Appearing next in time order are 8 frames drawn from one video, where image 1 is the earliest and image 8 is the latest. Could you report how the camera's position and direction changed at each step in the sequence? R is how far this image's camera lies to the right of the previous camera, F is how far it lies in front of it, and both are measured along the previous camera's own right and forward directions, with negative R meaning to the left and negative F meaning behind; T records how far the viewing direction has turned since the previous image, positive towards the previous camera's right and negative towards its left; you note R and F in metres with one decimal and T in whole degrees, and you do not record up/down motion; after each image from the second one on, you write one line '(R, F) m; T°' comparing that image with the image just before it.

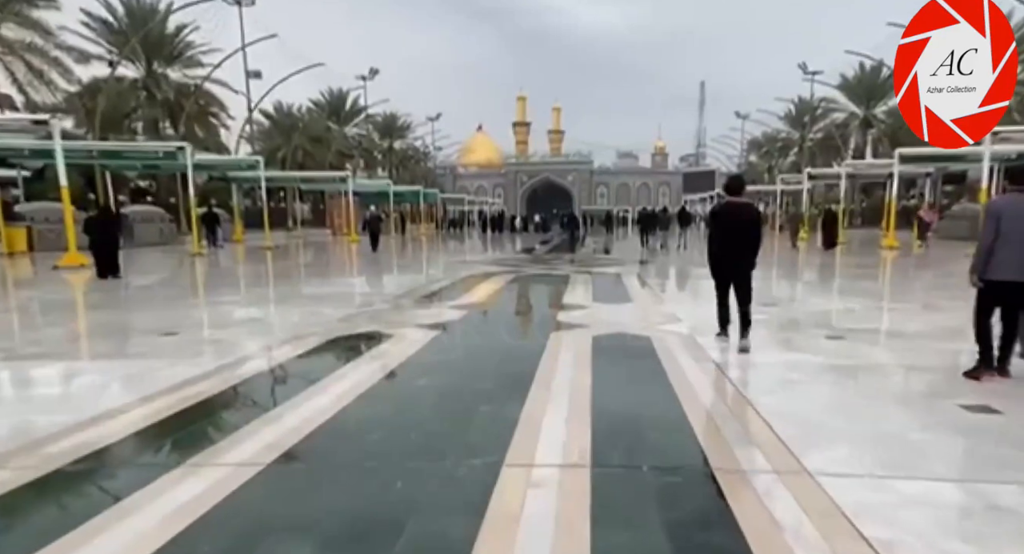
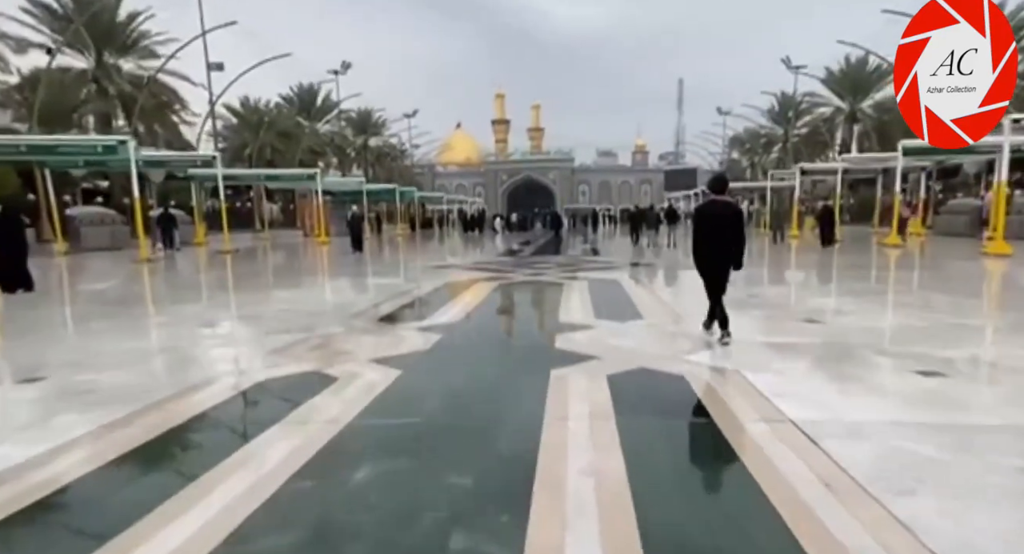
(0.0, +1.2) m; +2°
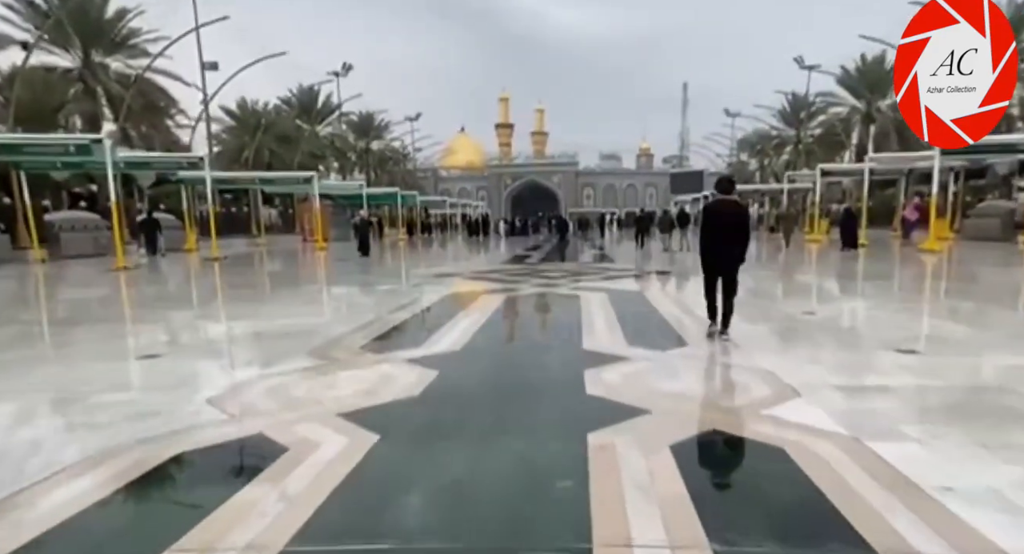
(-0.1, +1.0) m; 0°
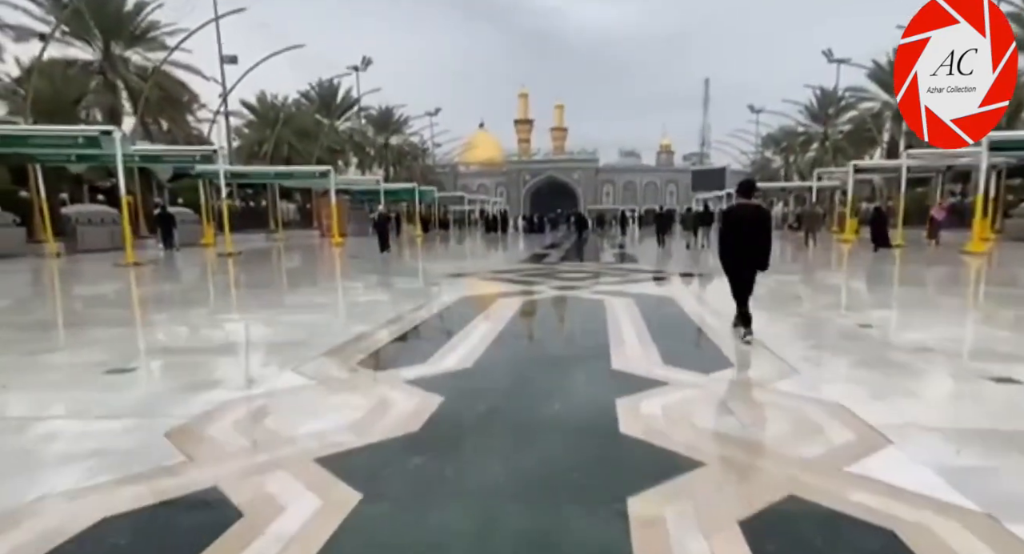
(0.0, +0.4) m; -2°
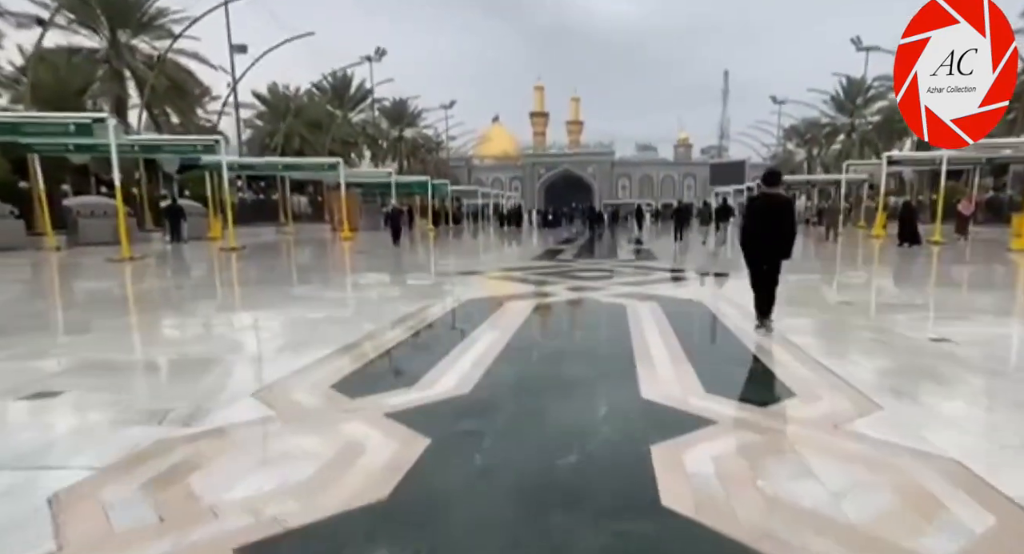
(0.0, +0.7) m; -1°
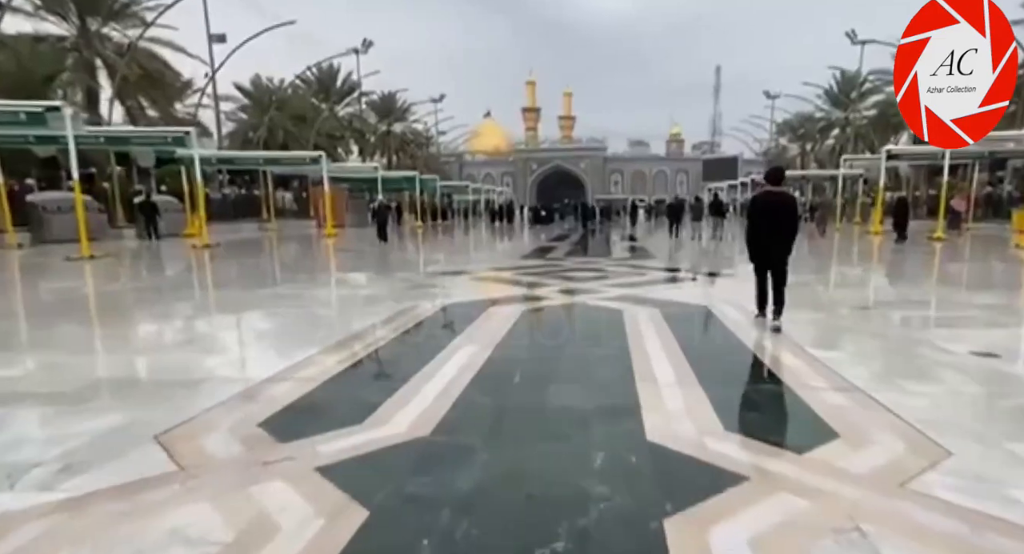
(+0.1, +0.7) m; +1°
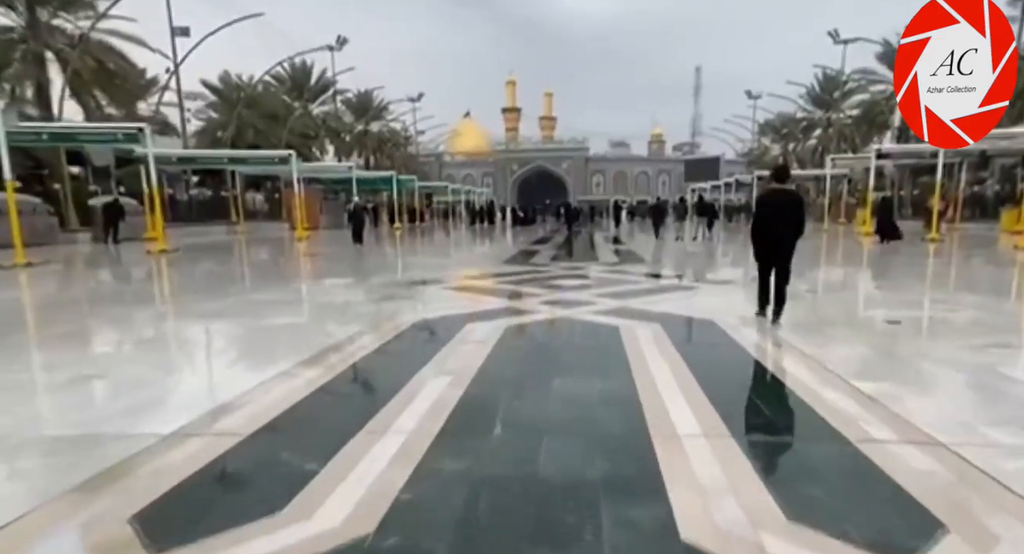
(0.0, +0.8) m; +2°
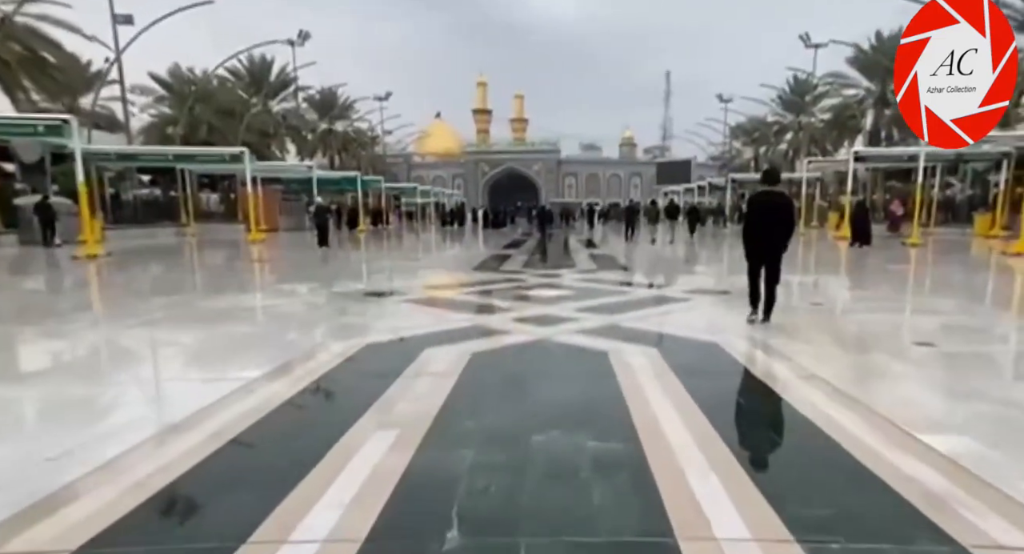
(0.0, +1.0) m; +3°
